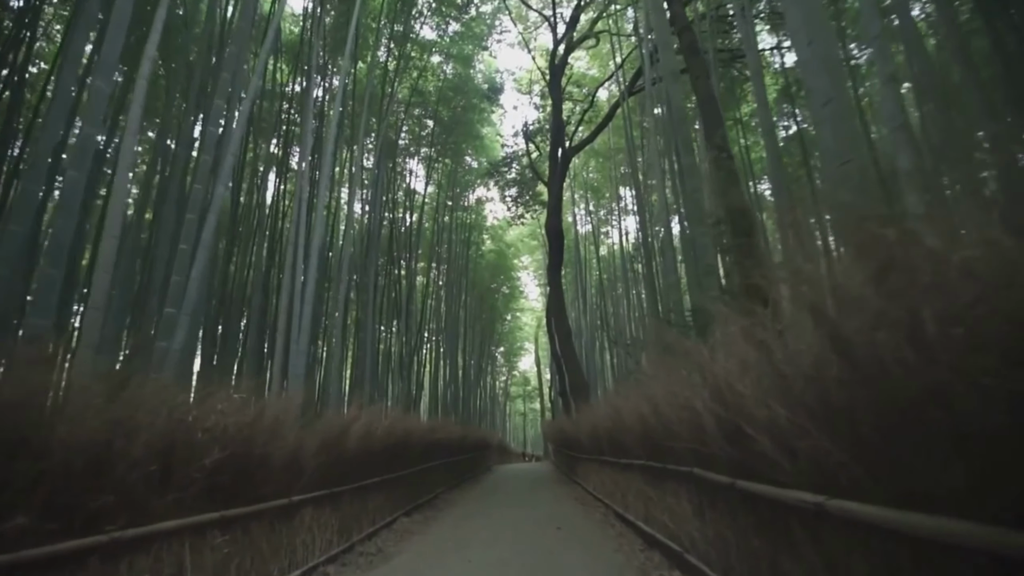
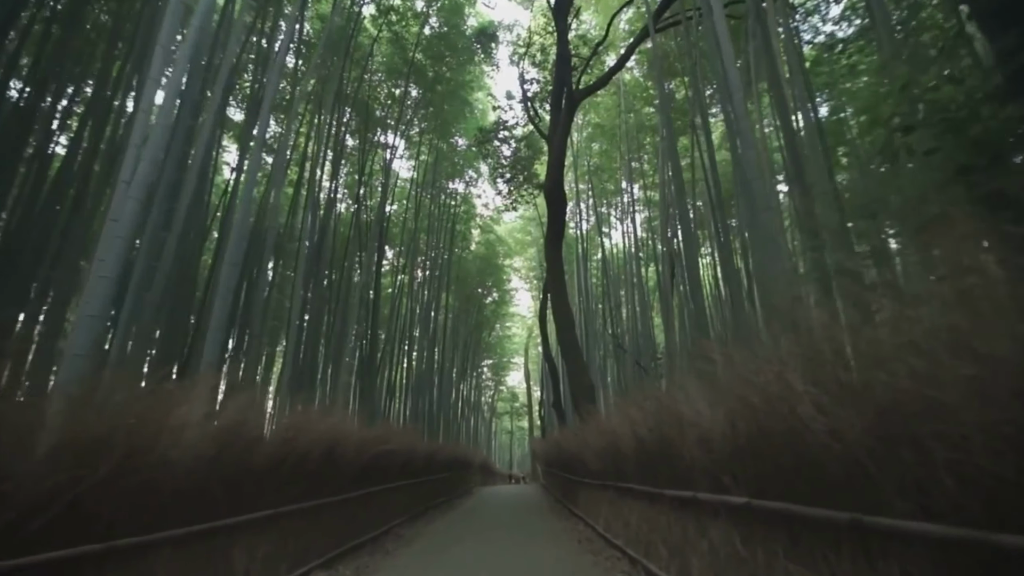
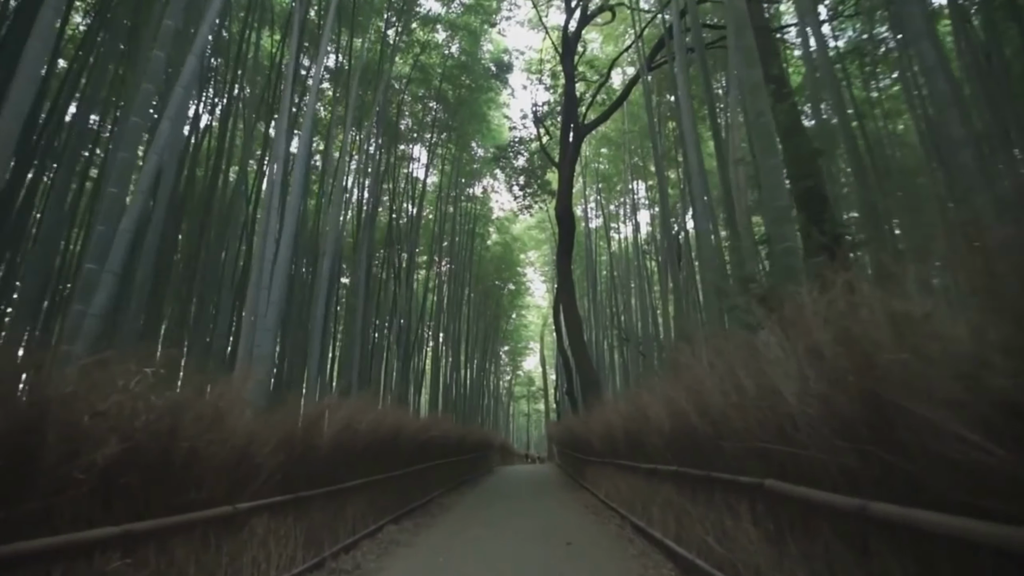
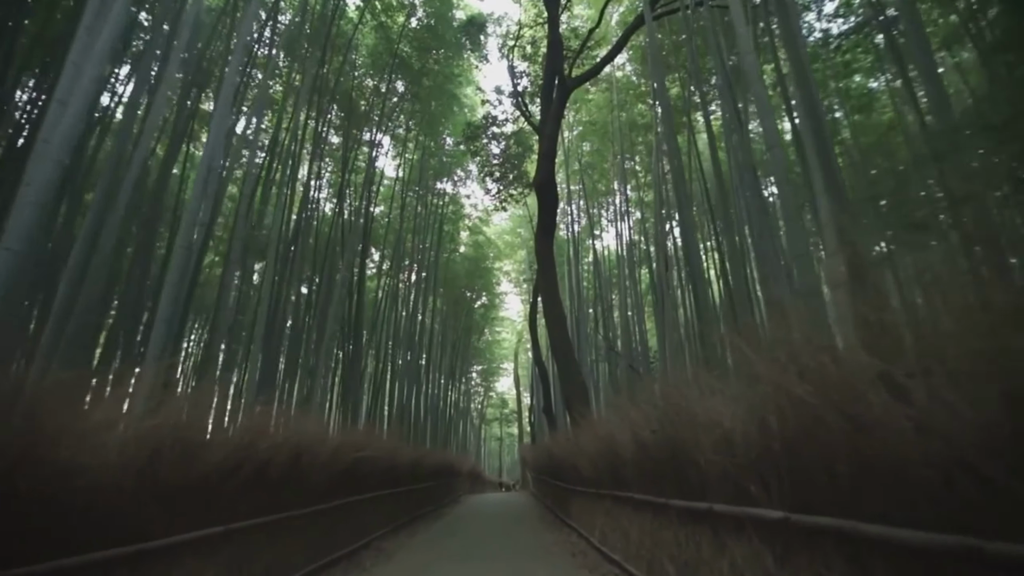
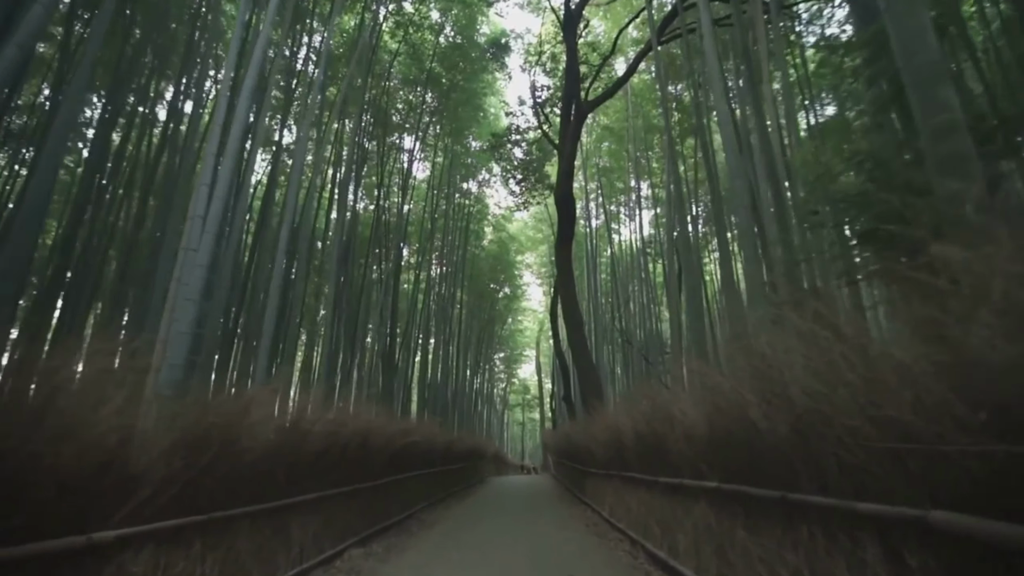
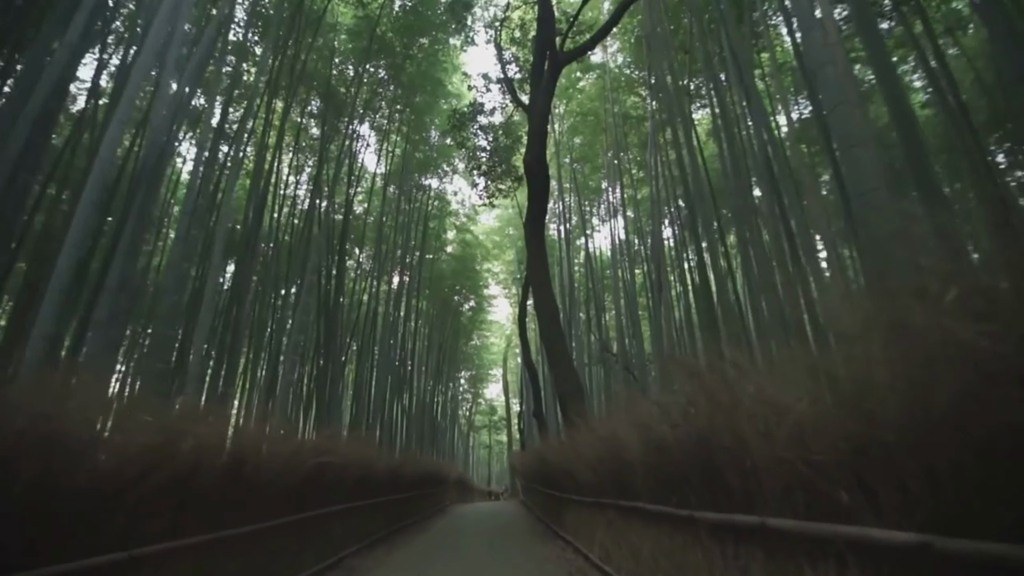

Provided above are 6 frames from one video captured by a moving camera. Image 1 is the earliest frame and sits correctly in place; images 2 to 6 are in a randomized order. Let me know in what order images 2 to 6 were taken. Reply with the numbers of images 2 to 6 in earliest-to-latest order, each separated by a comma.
3, 5, 2, 4, 6
